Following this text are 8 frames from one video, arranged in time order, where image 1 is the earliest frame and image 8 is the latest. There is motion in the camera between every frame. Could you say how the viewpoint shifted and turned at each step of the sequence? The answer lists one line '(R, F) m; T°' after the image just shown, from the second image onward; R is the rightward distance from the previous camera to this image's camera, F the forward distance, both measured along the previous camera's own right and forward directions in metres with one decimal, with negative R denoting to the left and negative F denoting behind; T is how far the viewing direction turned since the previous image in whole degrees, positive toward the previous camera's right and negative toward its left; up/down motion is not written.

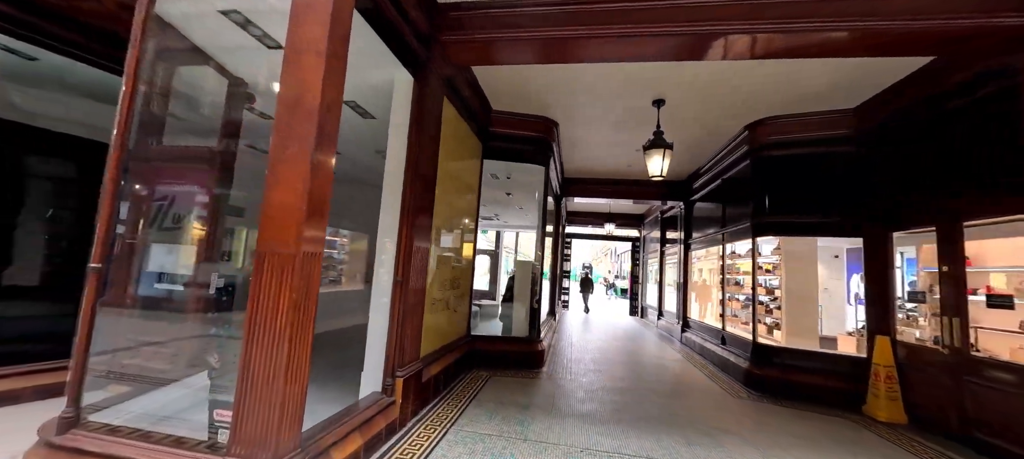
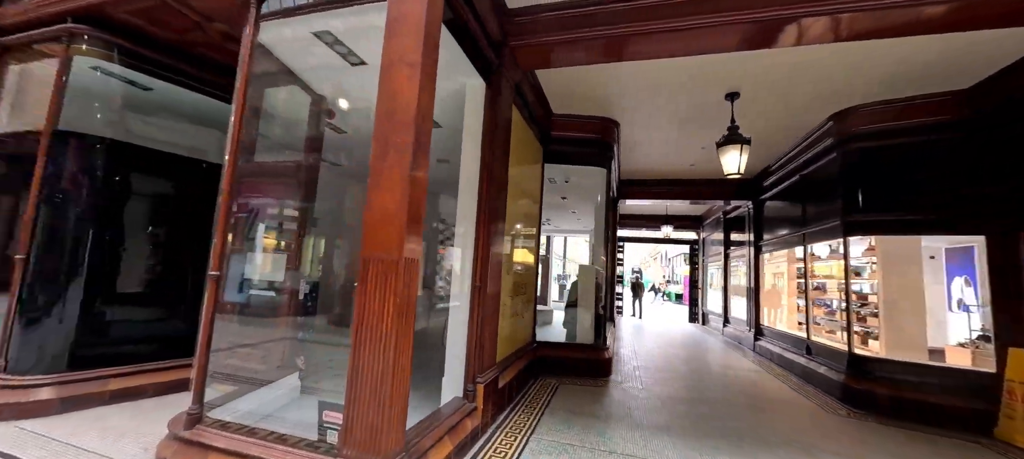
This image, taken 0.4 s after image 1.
(-0.2, 0.0) m; -7°
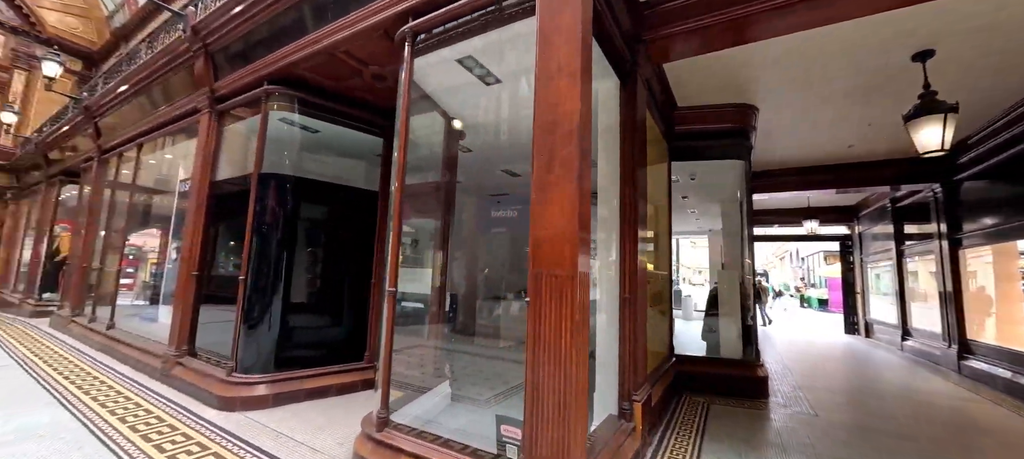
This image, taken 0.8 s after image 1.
(-0.2, 0.0) m; -15°
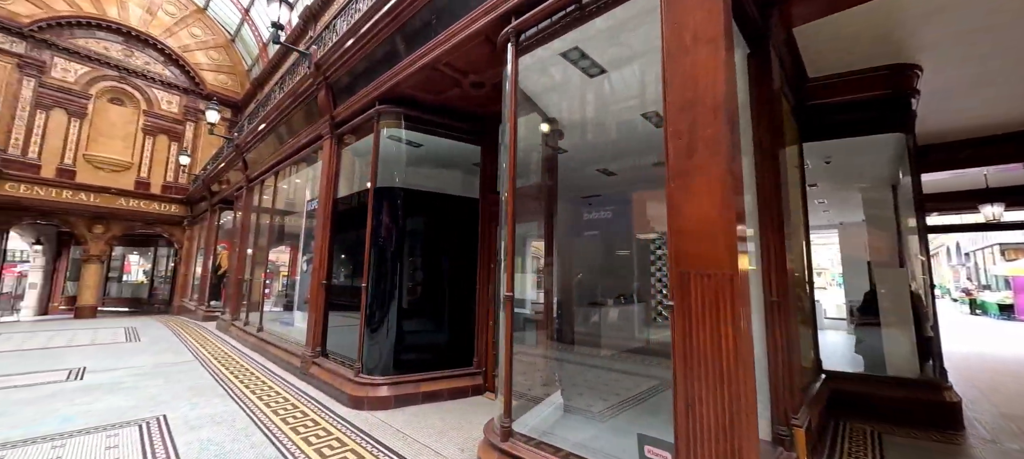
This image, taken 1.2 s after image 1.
(-0.2, +0.1) m; -12°
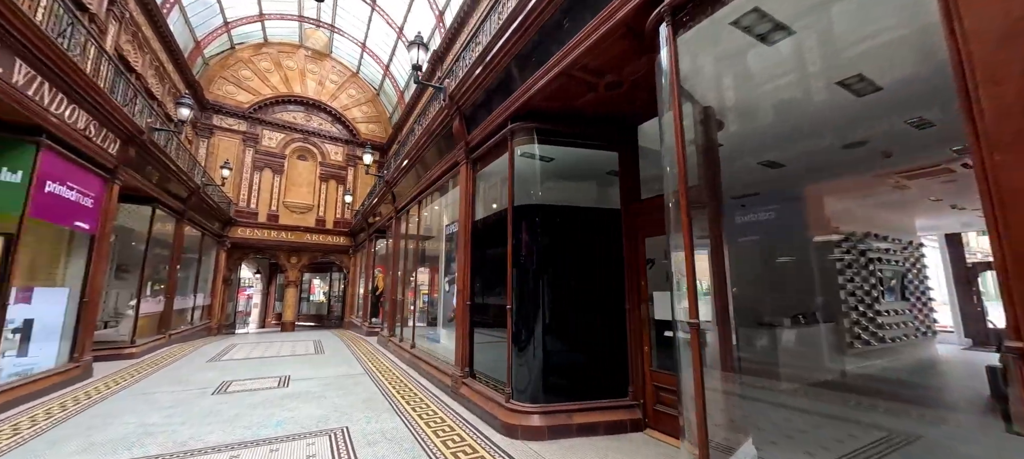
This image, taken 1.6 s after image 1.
(-0.2, +0.2) m; -17°
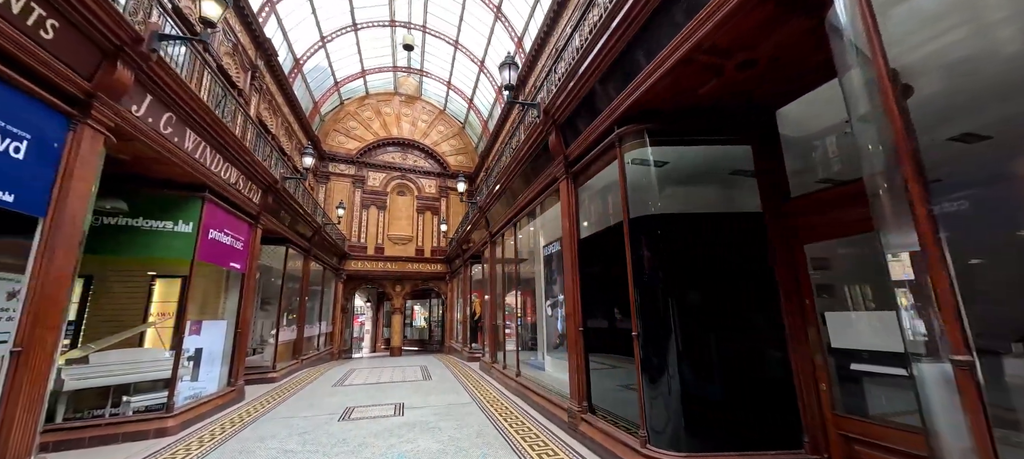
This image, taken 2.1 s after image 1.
(-0.2, +0.2) m; -12°
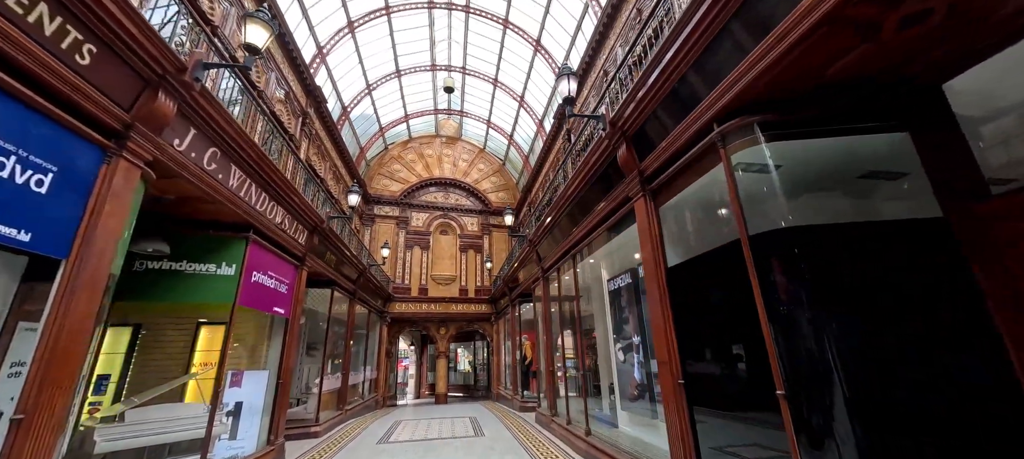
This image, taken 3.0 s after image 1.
(-0.3, +0.6) m; -5°
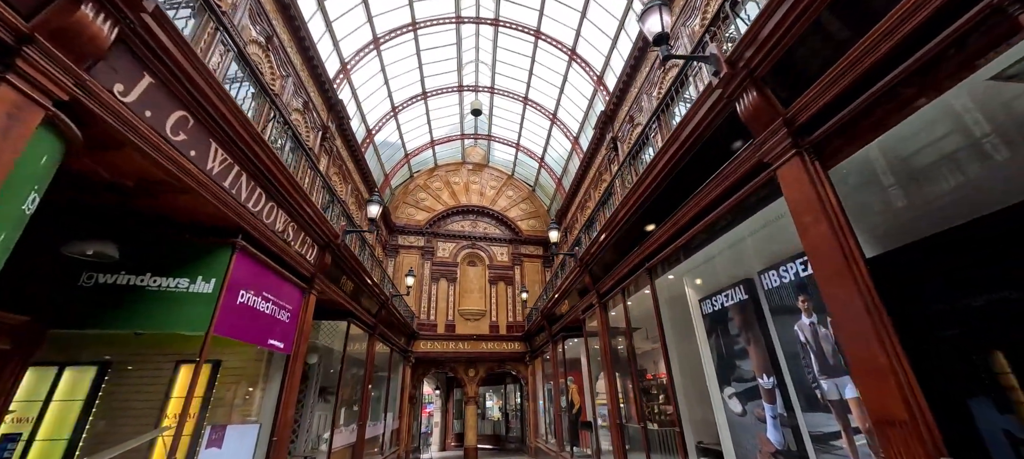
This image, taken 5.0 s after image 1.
(-0.4, +1.3) m; -3°
